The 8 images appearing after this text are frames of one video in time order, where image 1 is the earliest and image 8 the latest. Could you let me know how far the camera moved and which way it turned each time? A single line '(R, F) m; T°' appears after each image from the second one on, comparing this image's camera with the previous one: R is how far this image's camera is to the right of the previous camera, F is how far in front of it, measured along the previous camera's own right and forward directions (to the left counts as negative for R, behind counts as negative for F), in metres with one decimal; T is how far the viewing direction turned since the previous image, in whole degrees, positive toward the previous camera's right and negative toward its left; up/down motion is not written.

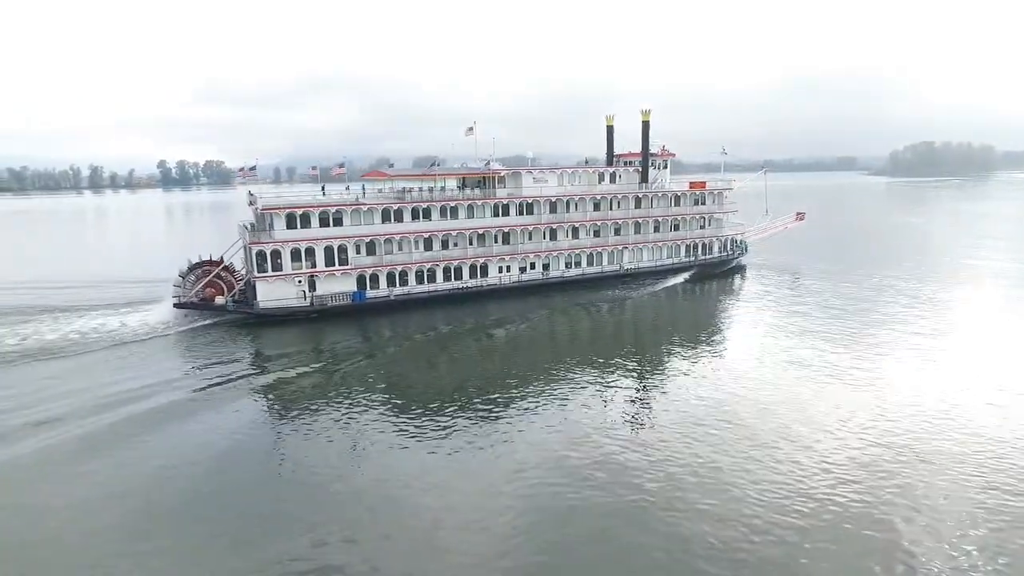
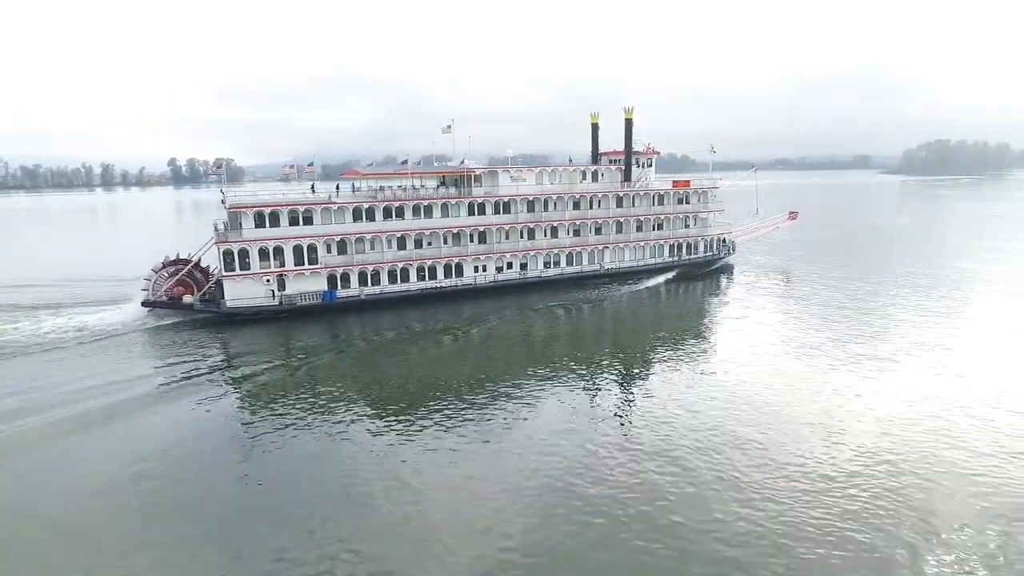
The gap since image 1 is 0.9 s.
(+2.6, +0.6) m; -1°
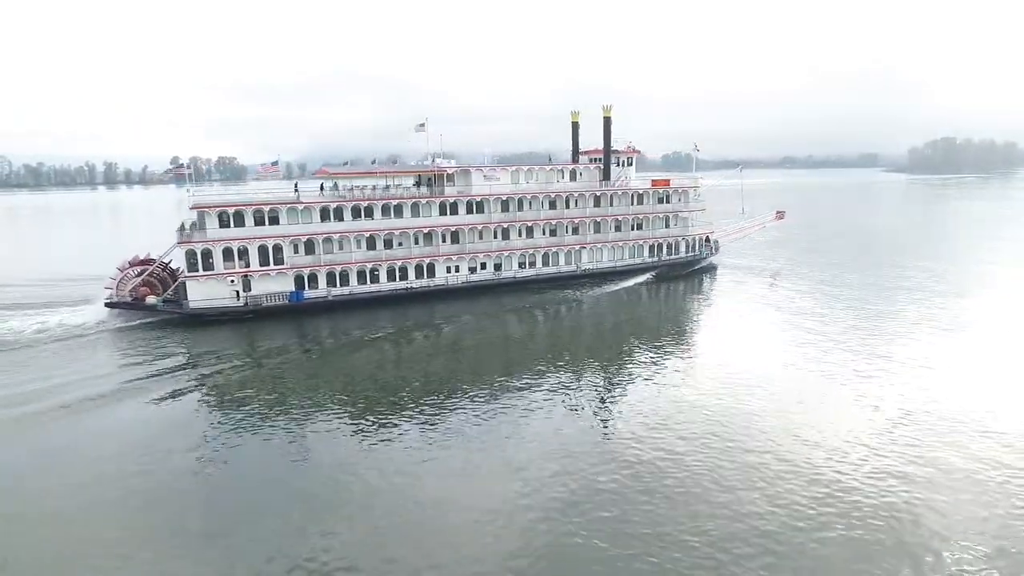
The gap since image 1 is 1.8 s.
(+2.4, +0.6) m; -1°
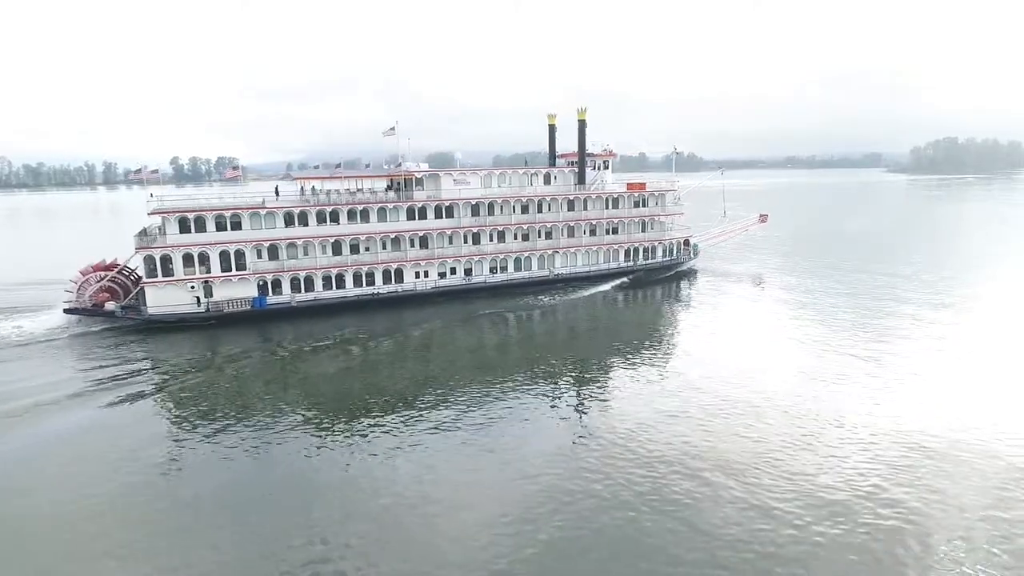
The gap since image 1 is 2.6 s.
(+2.4, +0.6) m; 0°
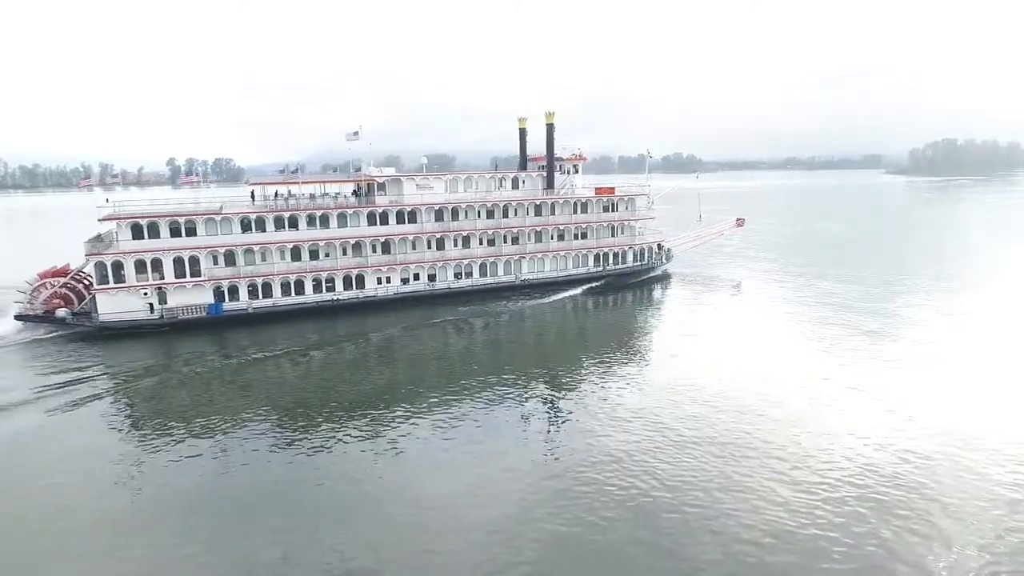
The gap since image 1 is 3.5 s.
(+2.7, +0.5) m; 0°
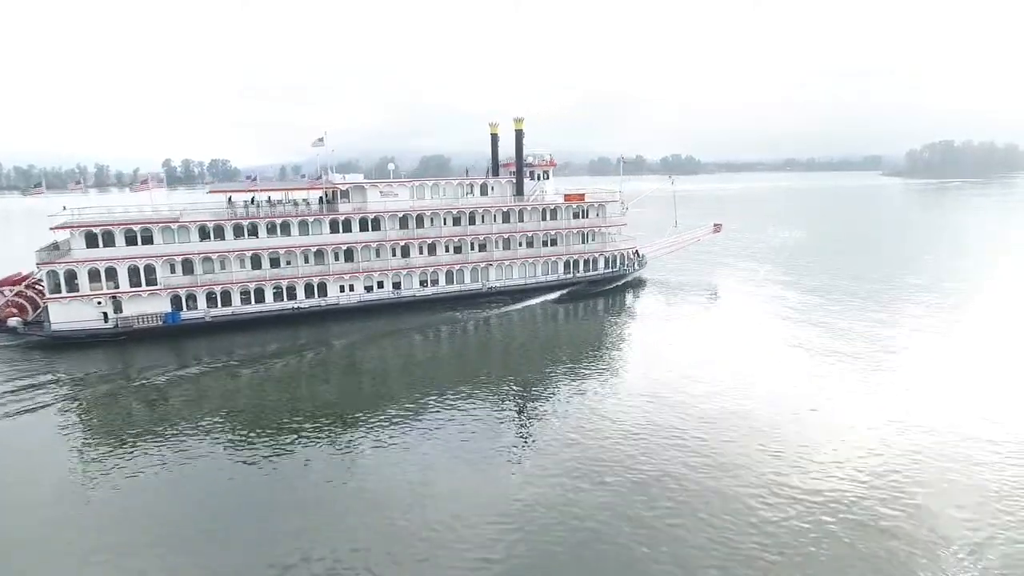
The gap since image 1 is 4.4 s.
(+2.5, +0.4) m; 0°
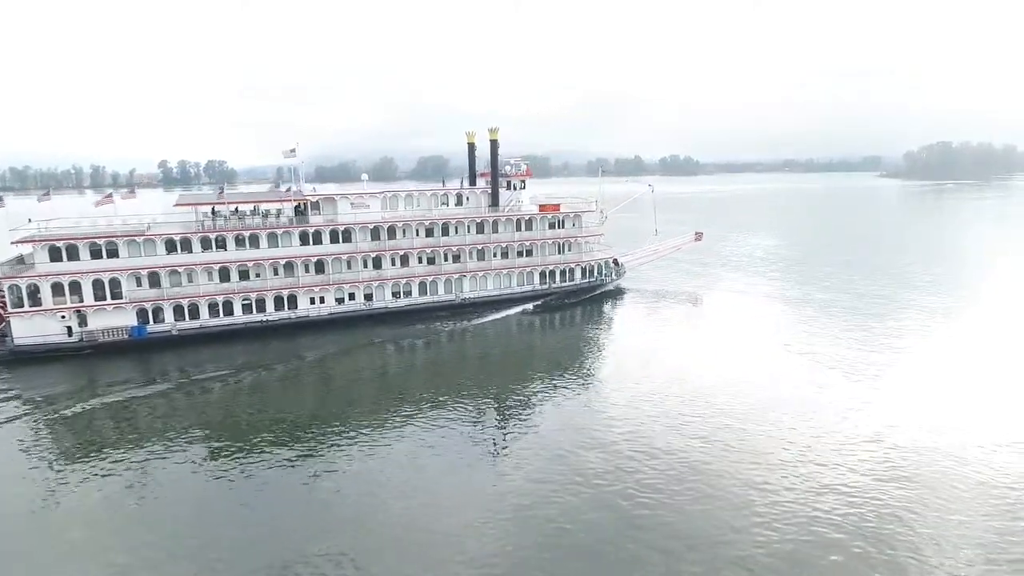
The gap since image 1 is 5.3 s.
(+2.0, +0.2) m; 0°
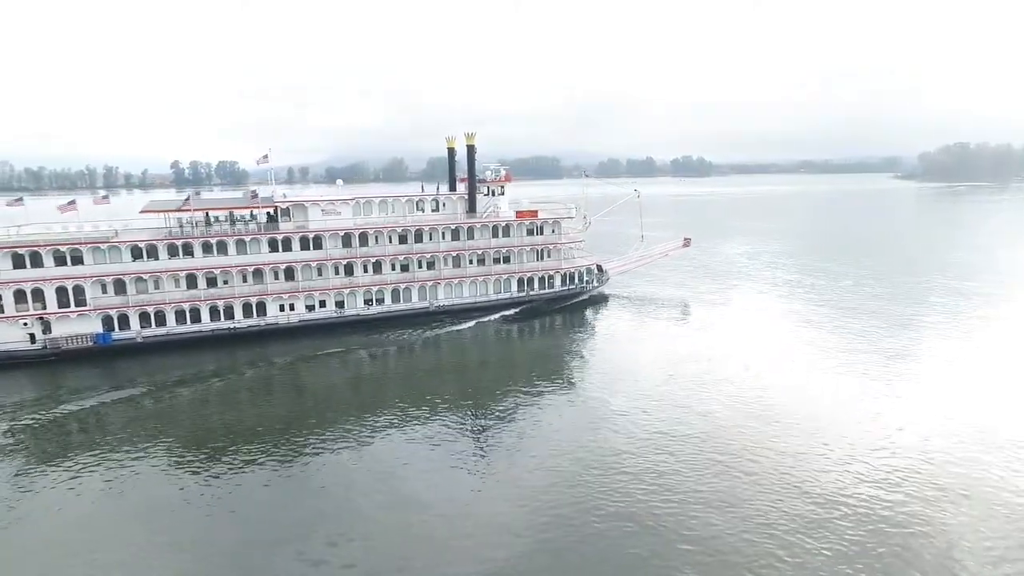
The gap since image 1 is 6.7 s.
(+2.8, +0.8) m; -1°
